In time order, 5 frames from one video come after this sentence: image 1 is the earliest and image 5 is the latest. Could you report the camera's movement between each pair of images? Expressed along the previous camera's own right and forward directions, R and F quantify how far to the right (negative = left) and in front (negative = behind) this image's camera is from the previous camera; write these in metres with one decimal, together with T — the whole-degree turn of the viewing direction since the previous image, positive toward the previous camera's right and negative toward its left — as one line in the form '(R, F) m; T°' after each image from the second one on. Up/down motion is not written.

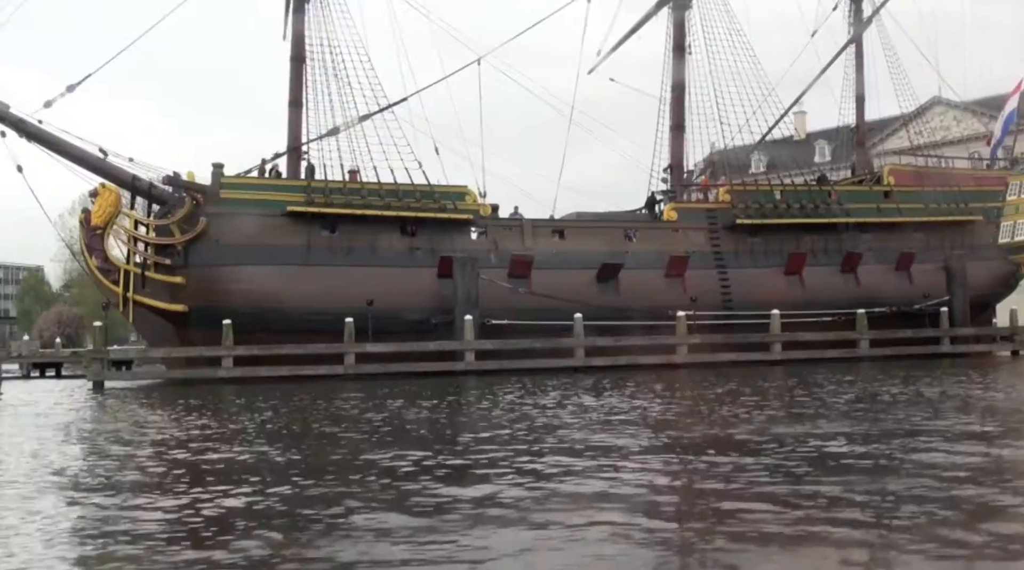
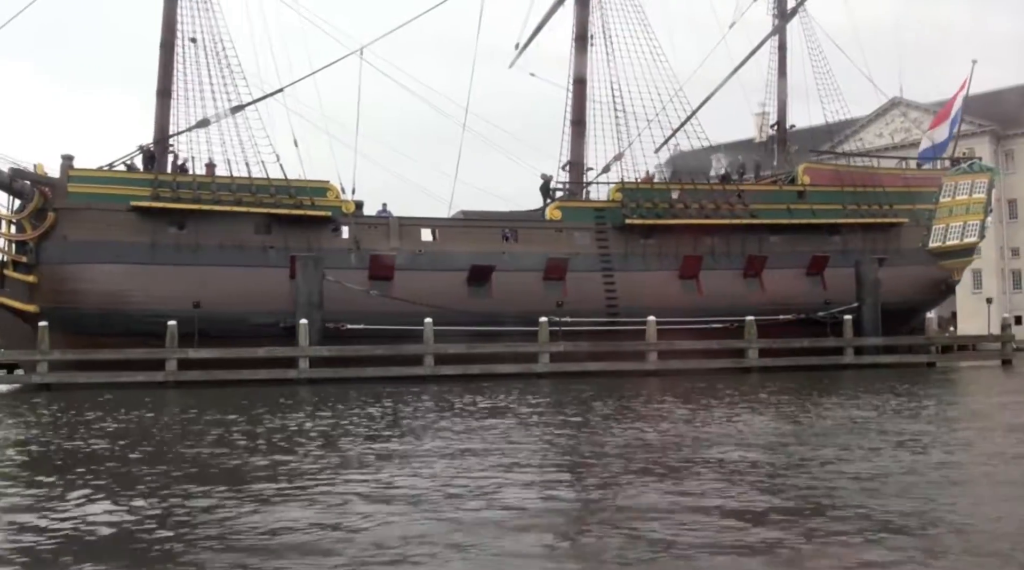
(+3.3, +1.7) m; -1°
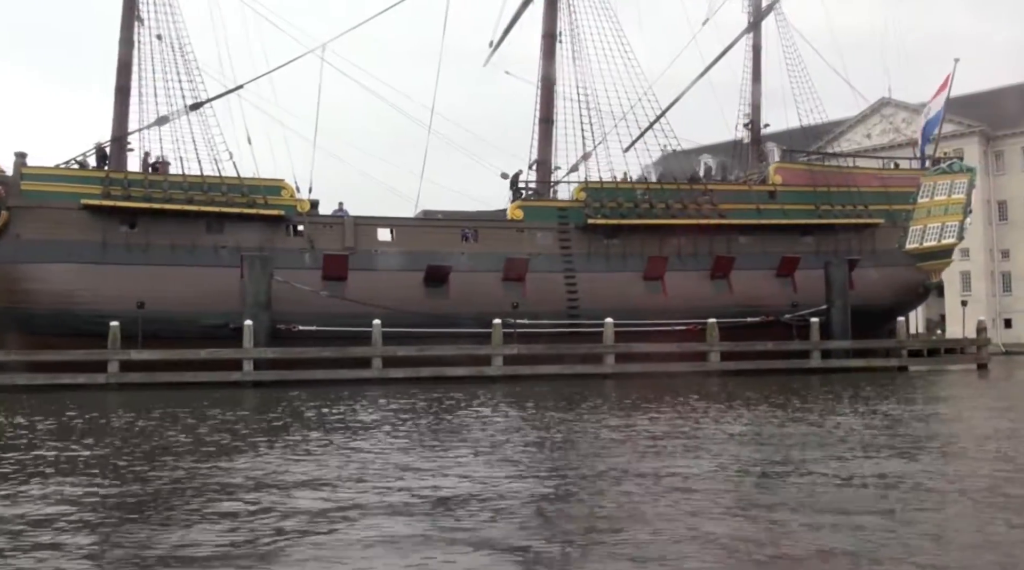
(+1.1, +0.5) m; 0°
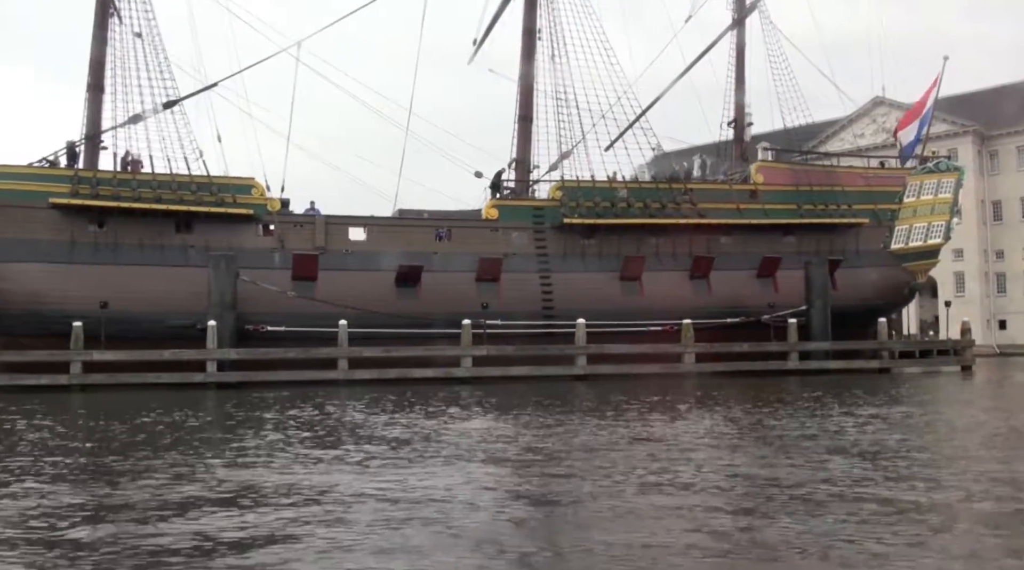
(+0.7, +0.3) m; 0°
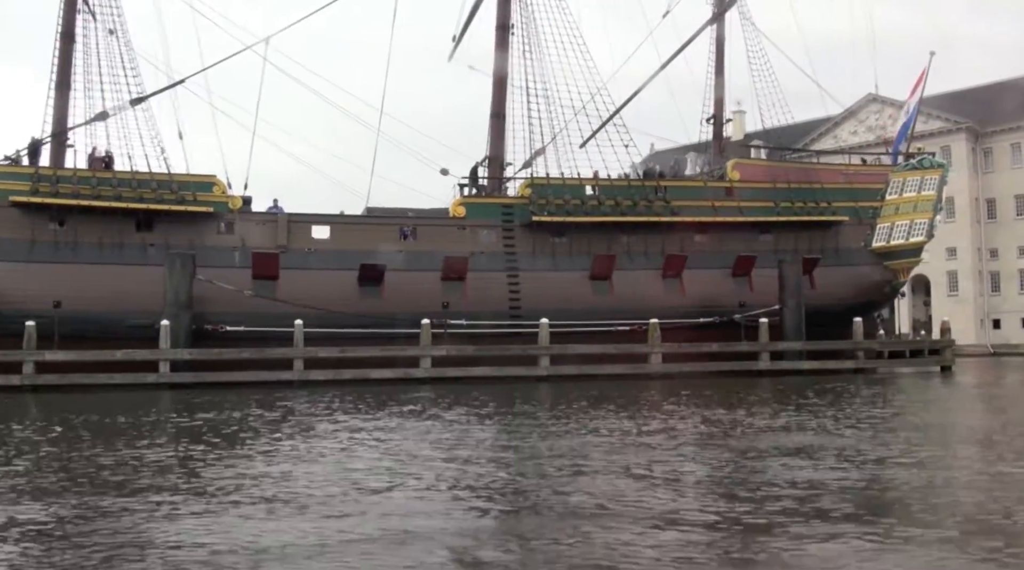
(+0.9, +0.3) m; -1°
